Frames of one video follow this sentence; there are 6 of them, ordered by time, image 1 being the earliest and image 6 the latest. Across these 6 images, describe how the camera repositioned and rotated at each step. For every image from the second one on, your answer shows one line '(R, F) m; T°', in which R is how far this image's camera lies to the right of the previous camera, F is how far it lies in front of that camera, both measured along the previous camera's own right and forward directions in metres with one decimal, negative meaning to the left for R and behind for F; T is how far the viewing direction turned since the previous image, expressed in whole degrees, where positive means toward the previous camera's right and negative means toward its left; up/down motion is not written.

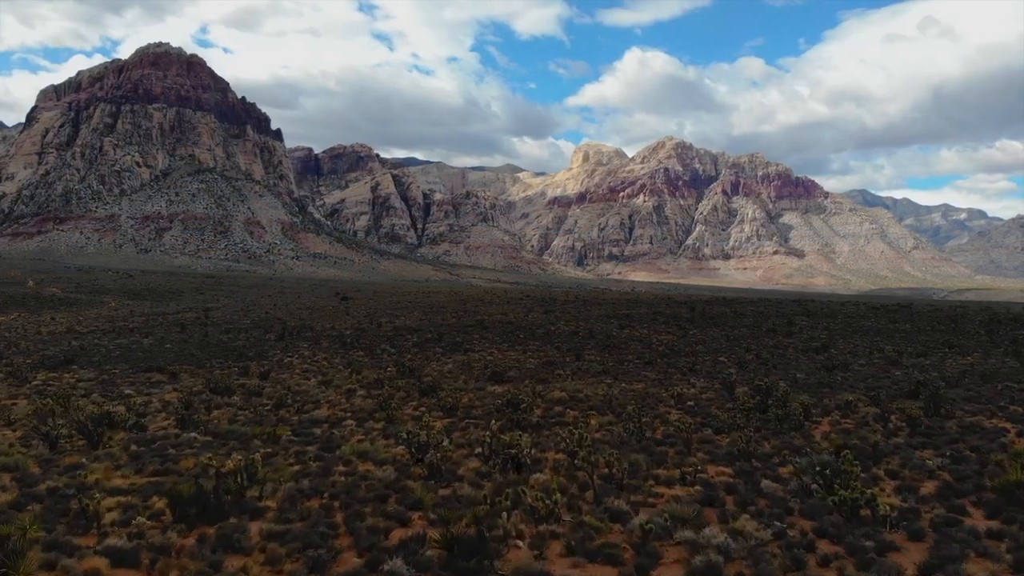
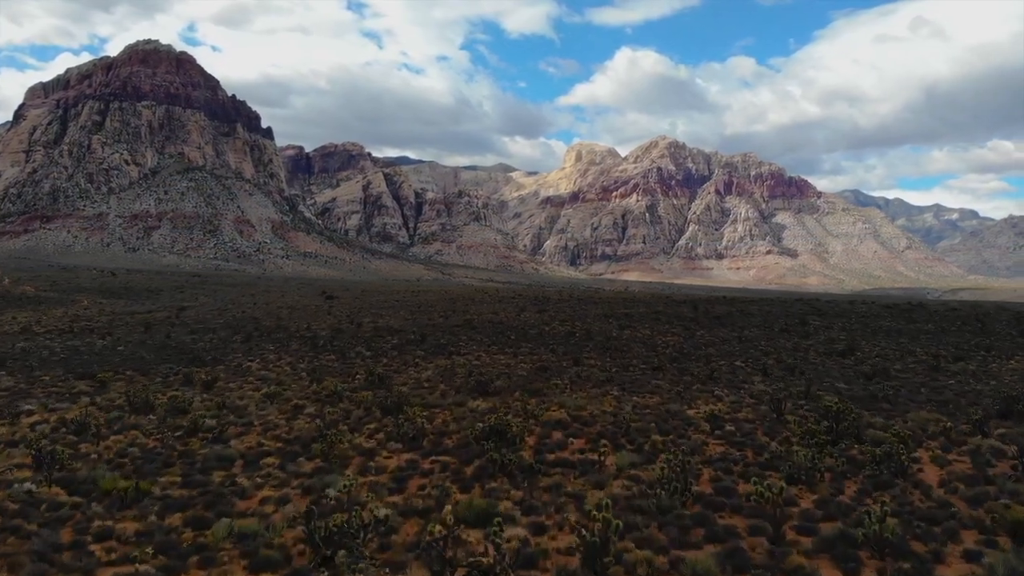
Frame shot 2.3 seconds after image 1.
(+0.1, +2.8) m; 0°
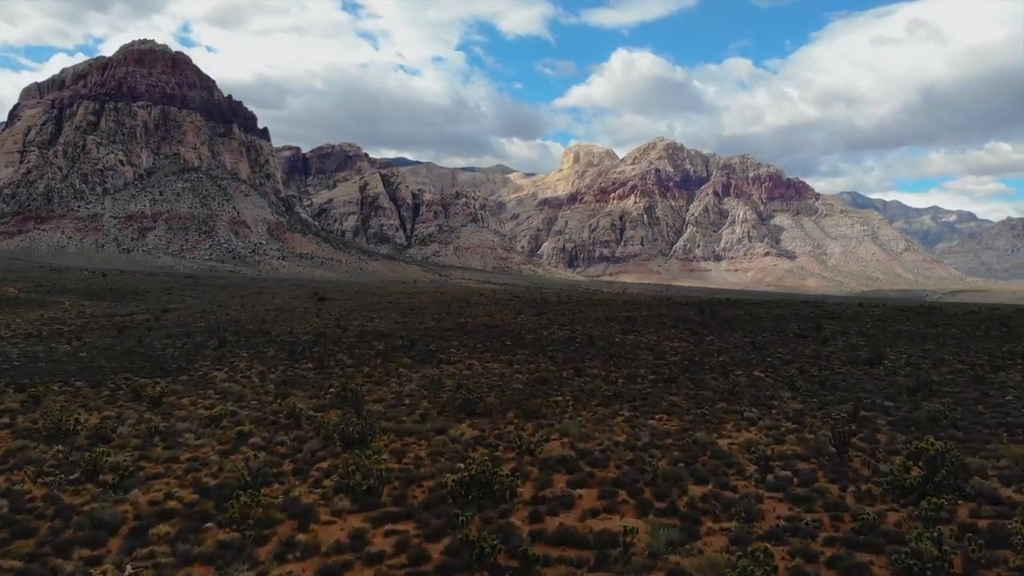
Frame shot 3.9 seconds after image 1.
(+0.1, +2.1) m; 0°
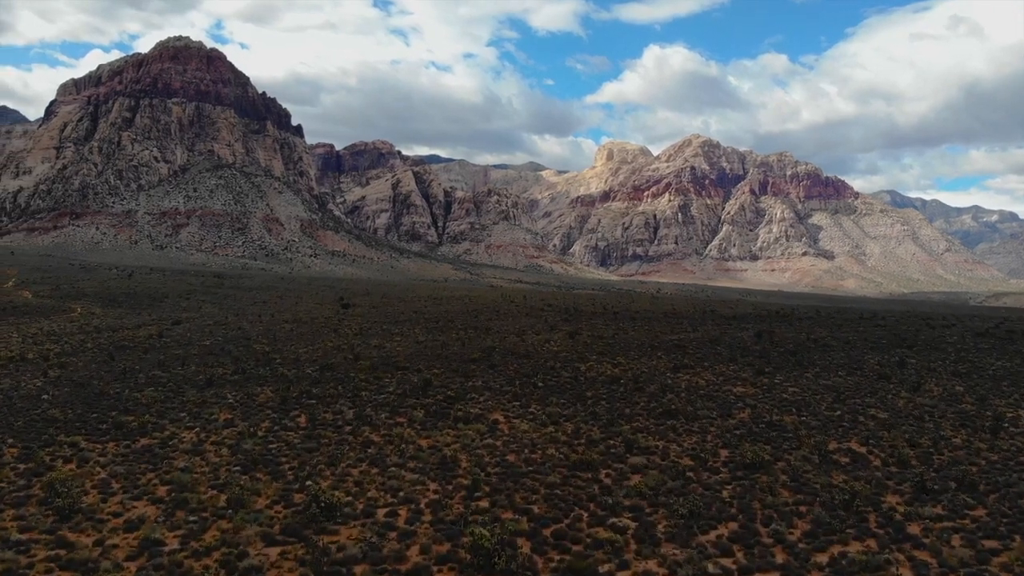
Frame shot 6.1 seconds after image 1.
(-0.1, +3.8) m; -2°
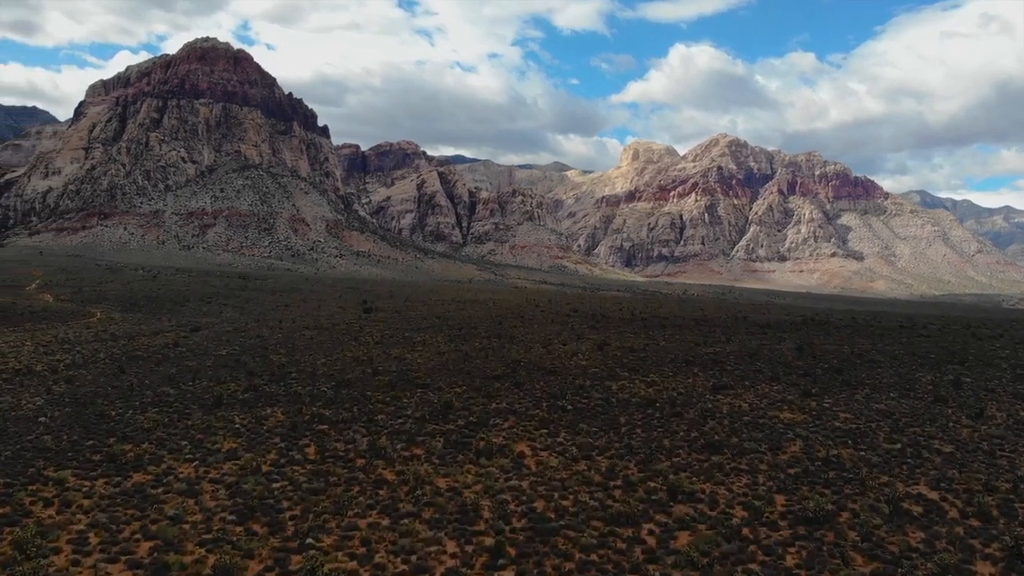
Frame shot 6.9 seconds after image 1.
(-0.1, +1.5) m; -2°
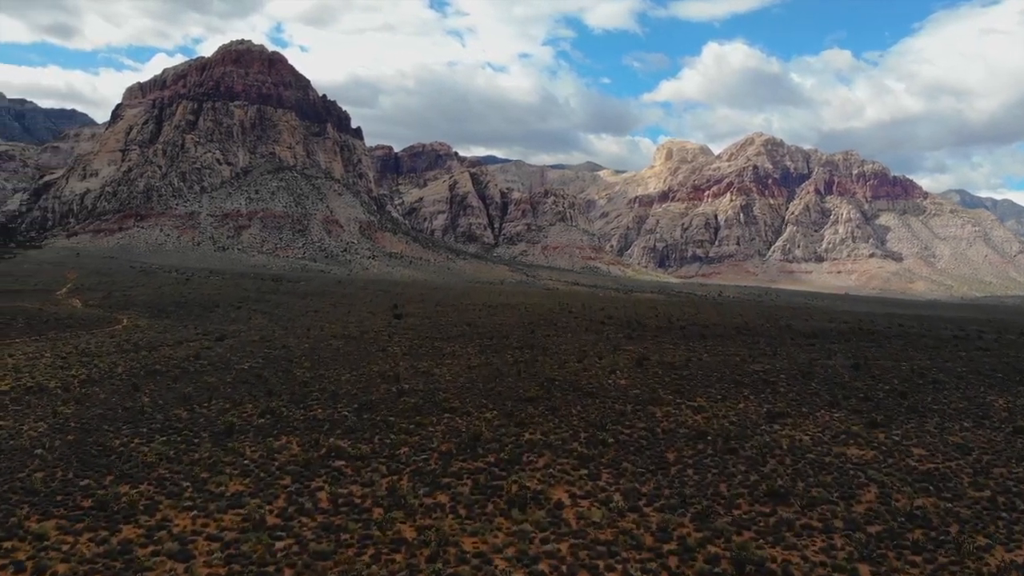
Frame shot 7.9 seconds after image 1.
(-0.1, +1.8) m; -2°
